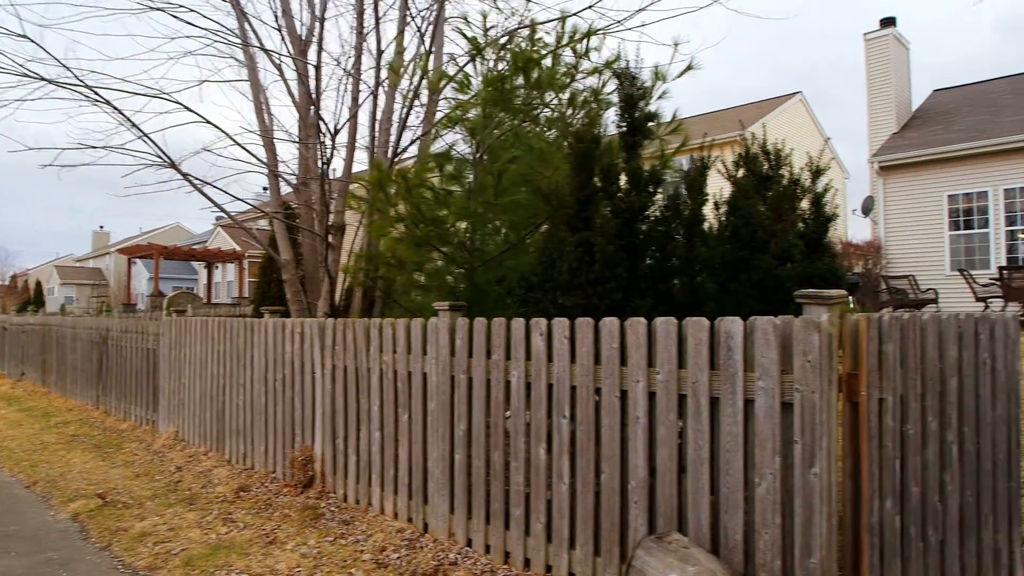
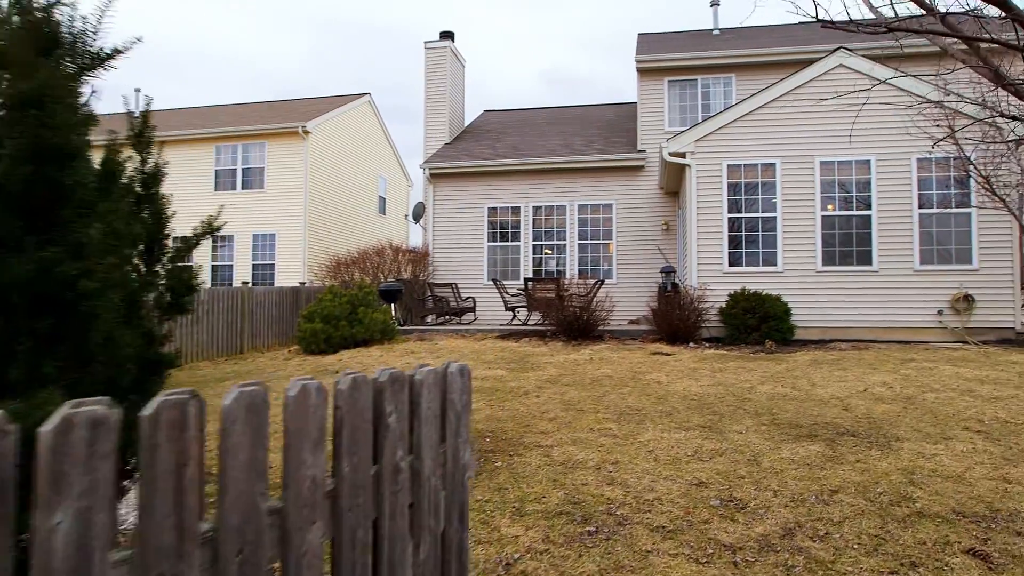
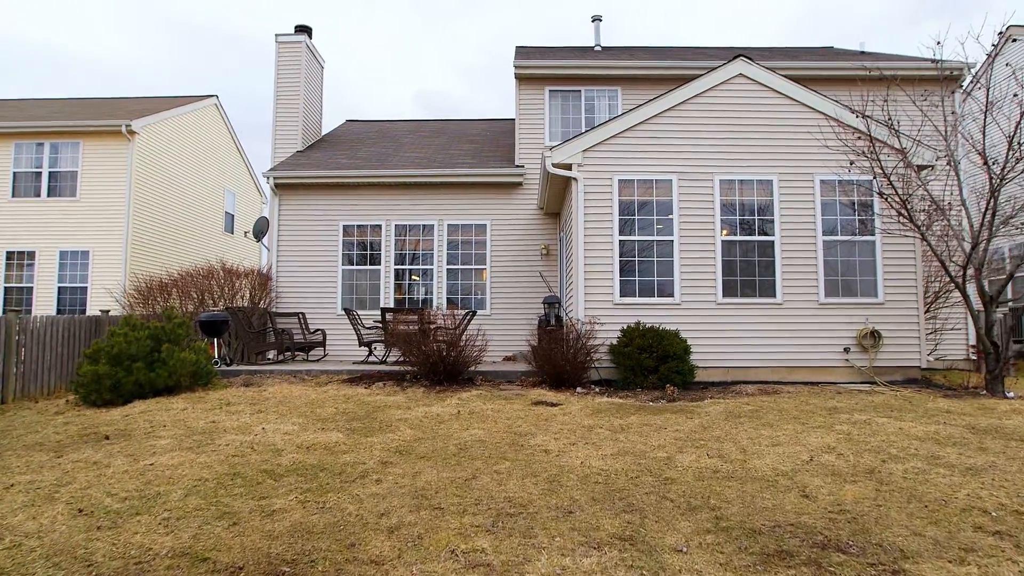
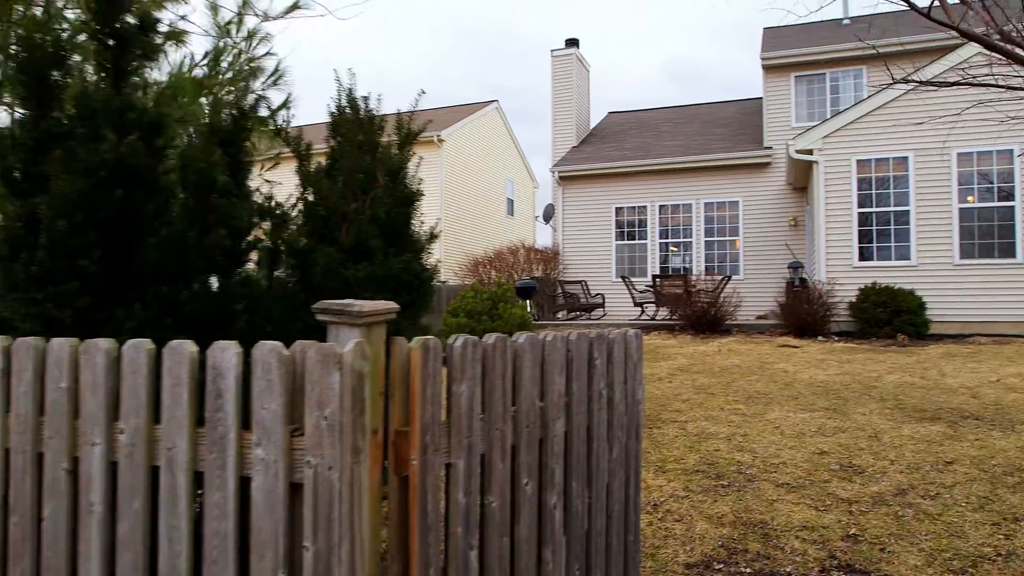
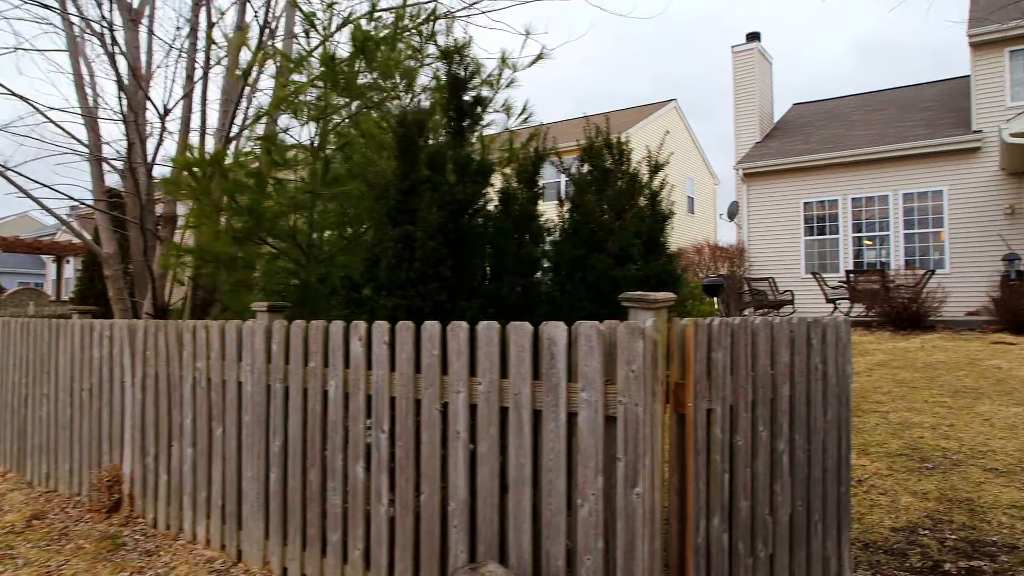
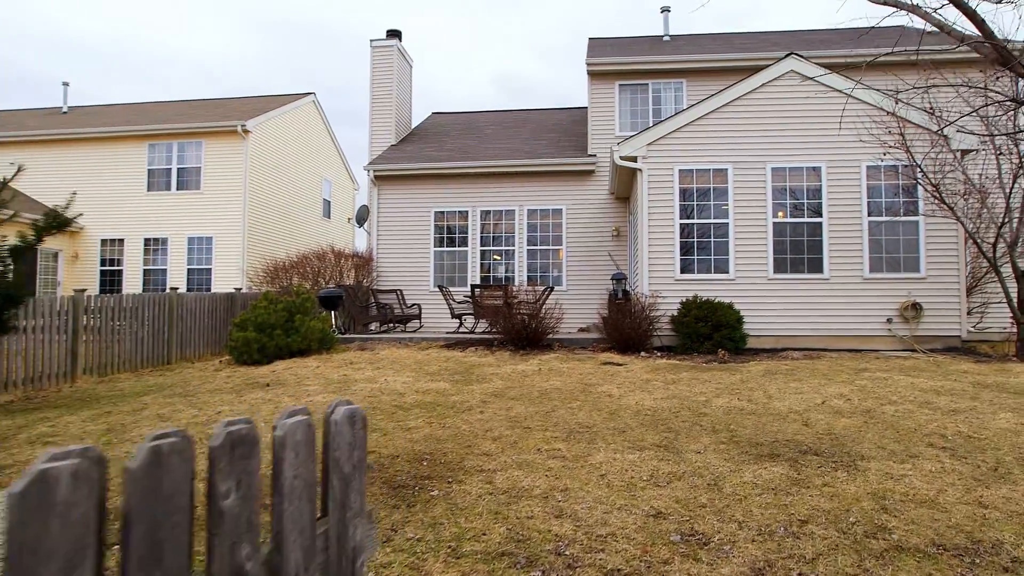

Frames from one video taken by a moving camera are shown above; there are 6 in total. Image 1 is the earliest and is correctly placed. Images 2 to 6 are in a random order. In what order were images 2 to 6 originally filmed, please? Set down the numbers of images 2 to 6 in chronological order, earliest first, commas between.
5, 4, 2, 6, 3
